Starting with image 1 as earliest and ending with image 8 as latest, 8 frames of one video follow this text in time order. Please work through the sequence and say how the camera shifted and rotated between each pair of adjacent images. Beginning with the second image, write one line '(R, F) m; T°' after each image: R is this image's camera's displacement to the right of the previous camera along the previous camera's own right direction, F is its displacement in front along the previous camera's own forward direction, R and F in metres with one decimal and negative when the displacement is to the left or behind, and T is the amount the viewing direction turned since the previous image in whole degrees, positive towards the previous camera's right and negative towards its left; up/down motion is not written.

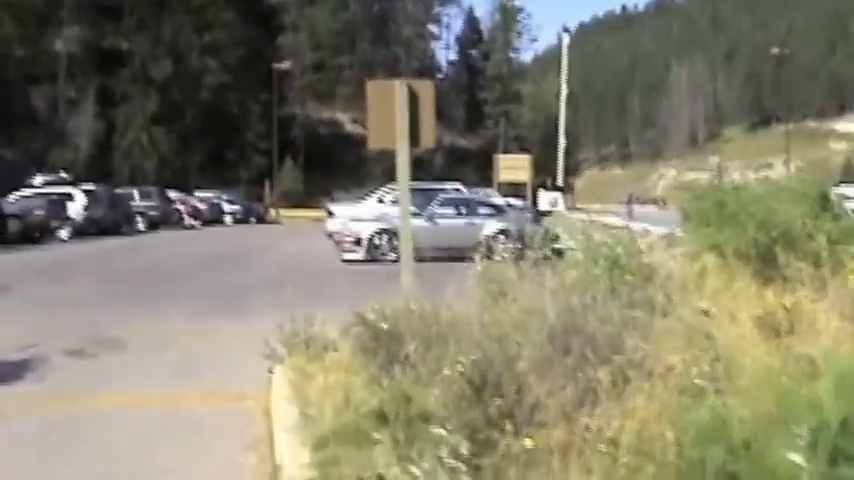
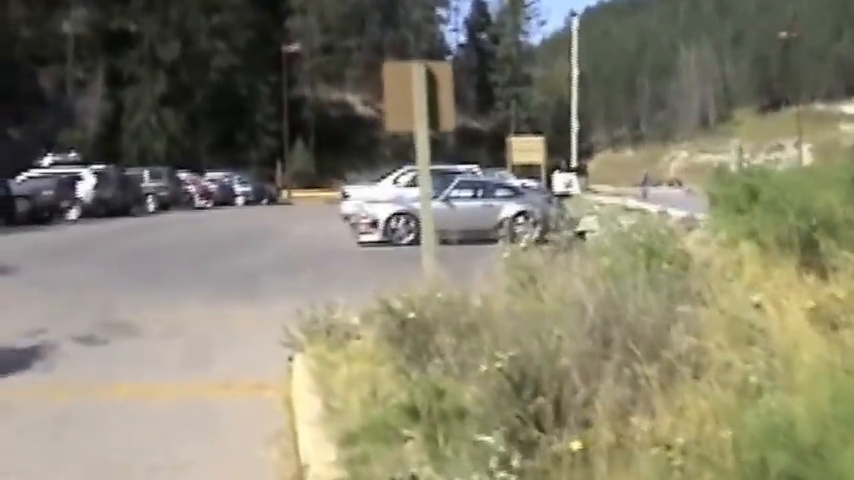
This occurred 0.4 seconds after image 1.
(0.0, +0.2) m; 0°
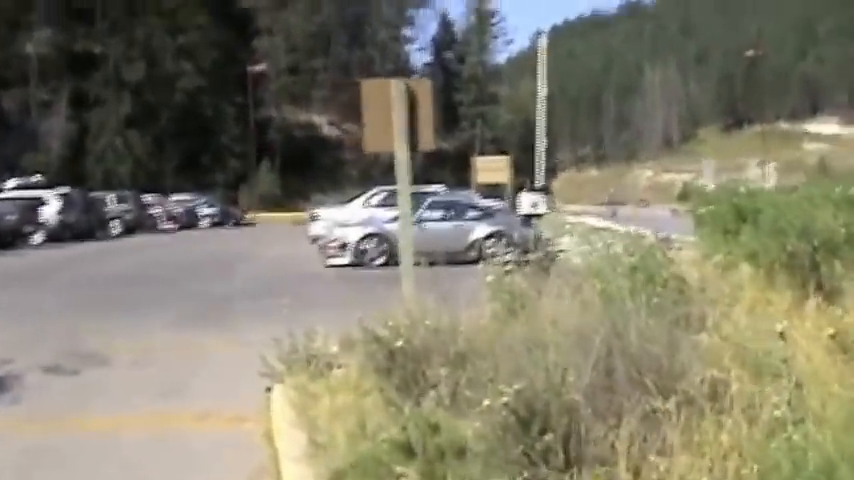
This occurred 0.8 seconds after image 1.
(-0.1, +0.2) m; +1°
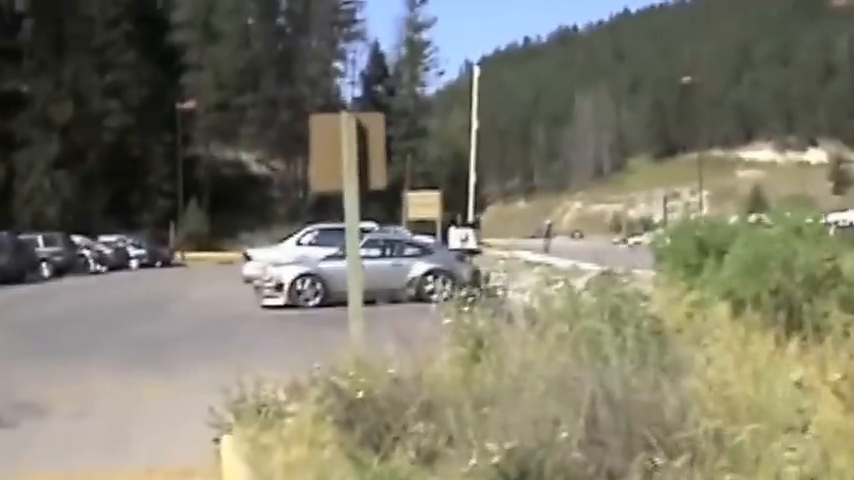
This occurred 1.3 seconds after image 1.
(-0.1, +0.3) m; +2°
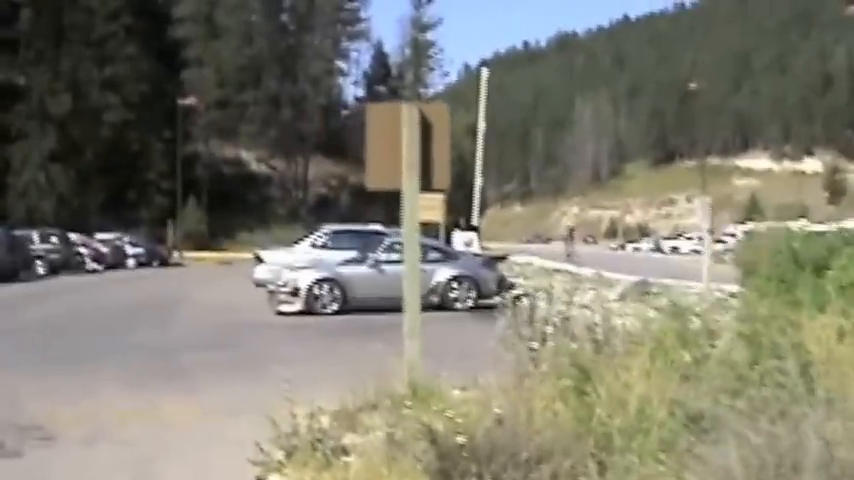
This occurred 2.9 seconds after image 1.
(-0.2, +0.6) m; 0°
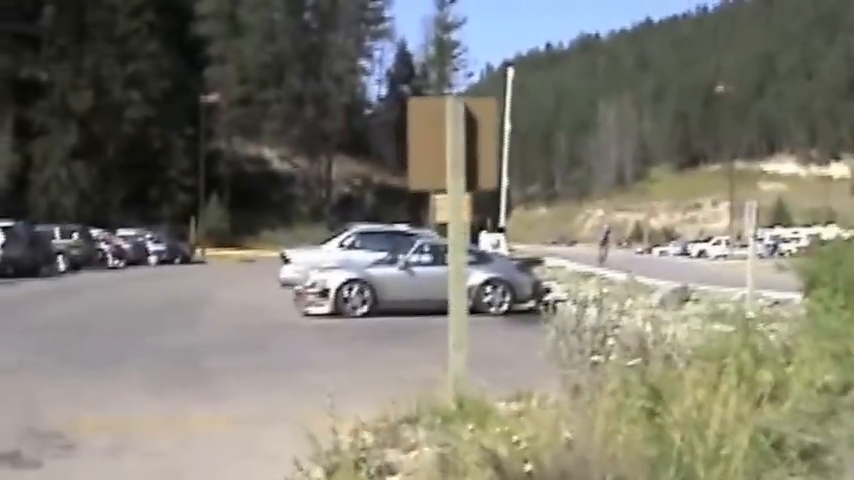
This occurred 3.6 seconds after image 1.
(-0.1, +0.3) m; 0°
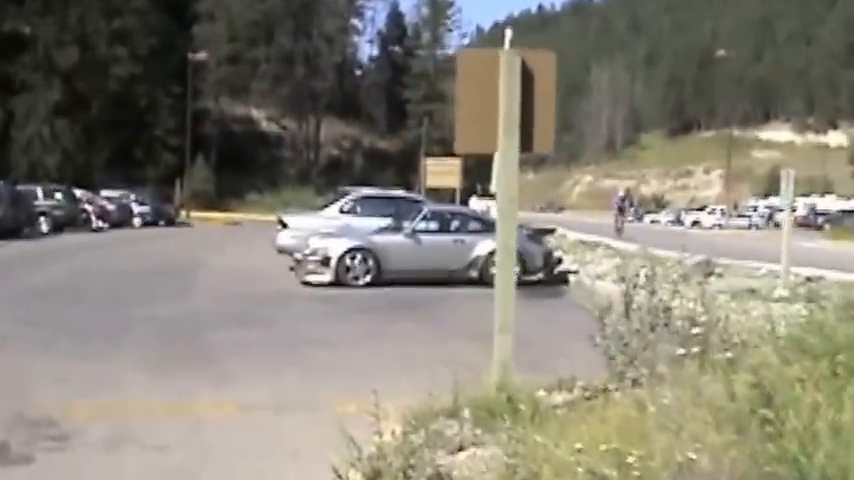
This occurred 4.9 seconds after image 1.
(-0.2, +0.7) m; +1°
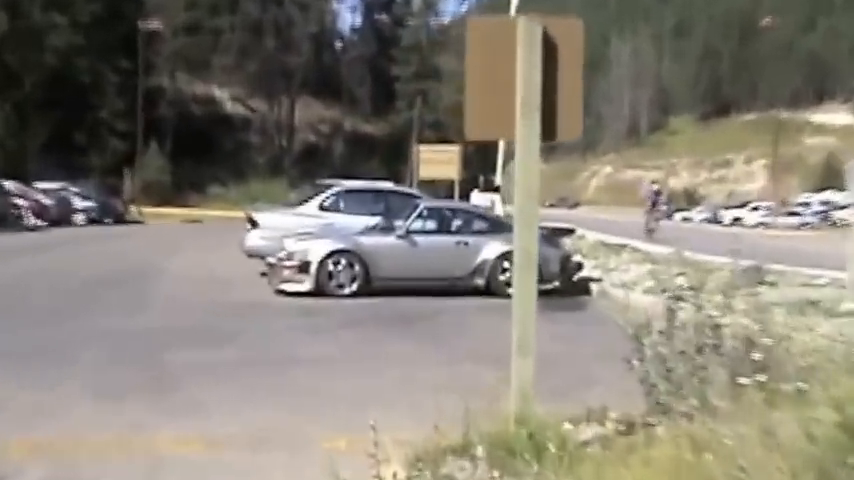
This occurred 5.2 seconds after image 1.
(+0.2, +5.7) m; 0°
